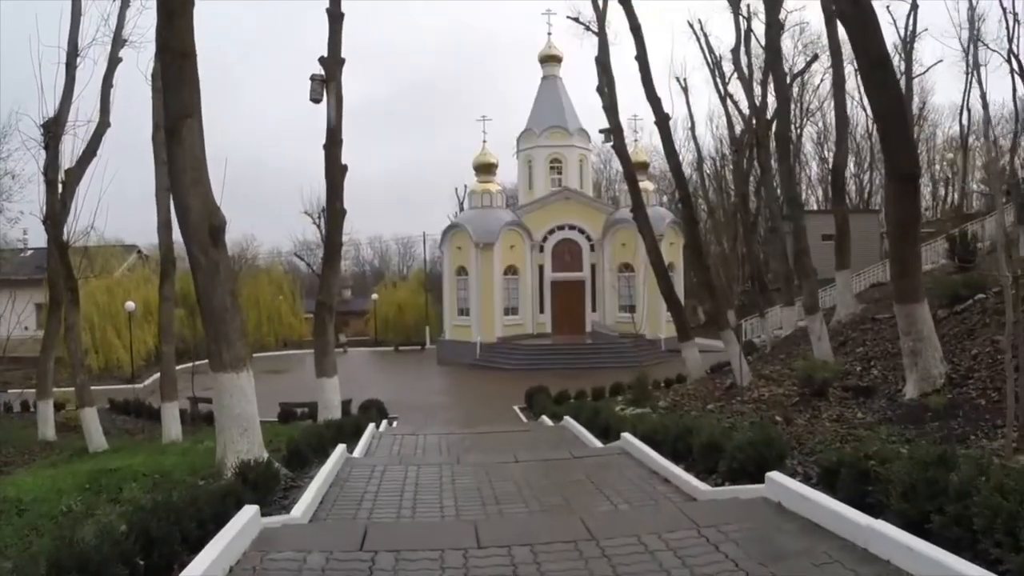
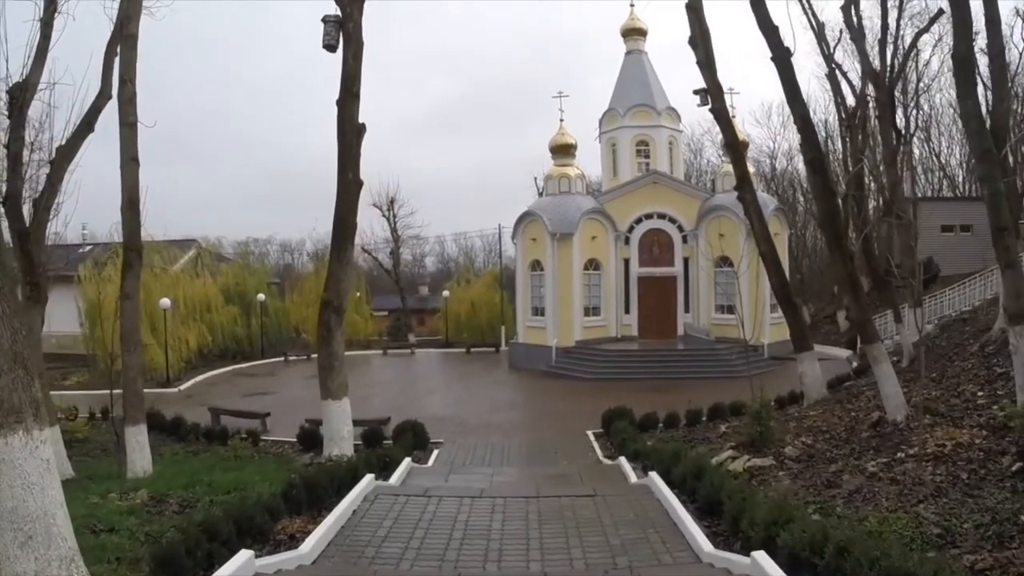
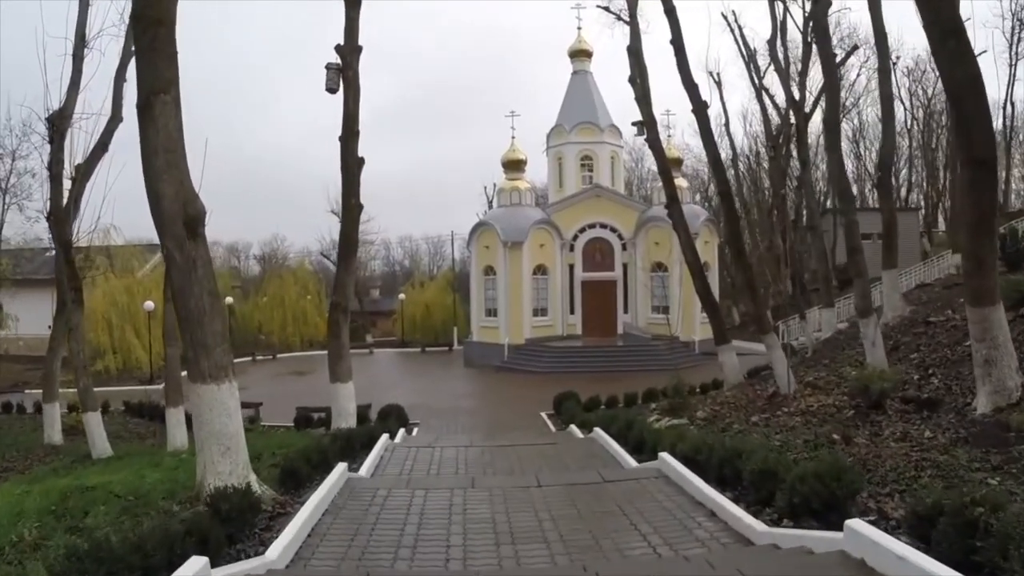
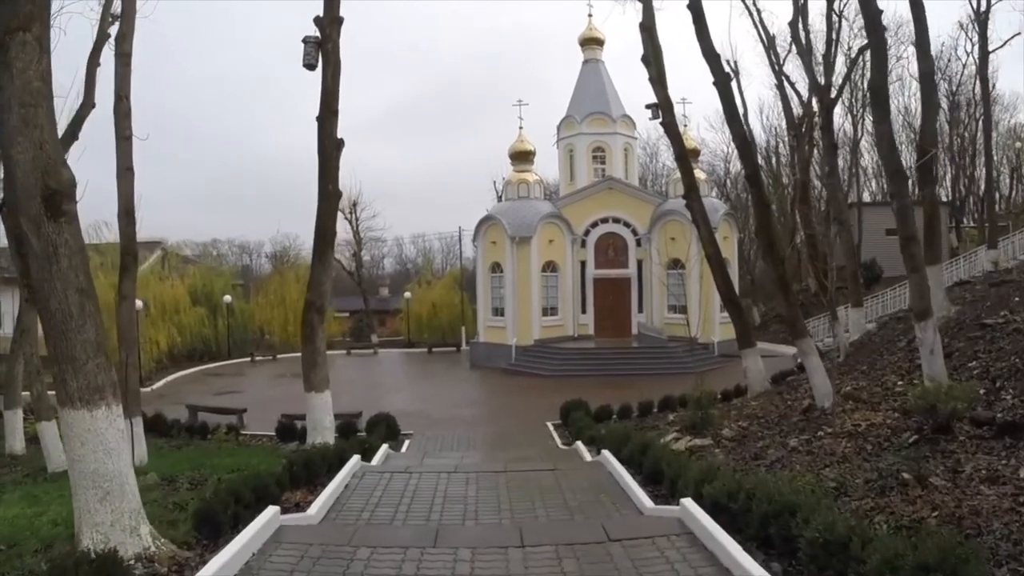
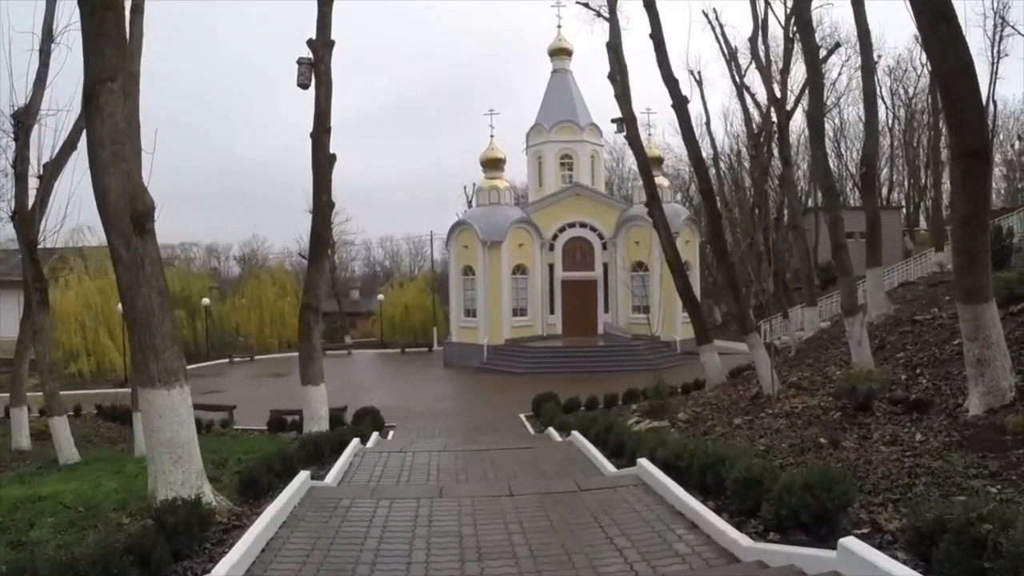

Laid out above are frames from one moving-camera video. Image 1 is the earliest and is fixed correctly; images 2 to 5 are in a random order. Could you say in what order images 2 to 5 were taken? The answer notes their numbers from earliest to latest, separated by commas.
3, 5, 4, 2
